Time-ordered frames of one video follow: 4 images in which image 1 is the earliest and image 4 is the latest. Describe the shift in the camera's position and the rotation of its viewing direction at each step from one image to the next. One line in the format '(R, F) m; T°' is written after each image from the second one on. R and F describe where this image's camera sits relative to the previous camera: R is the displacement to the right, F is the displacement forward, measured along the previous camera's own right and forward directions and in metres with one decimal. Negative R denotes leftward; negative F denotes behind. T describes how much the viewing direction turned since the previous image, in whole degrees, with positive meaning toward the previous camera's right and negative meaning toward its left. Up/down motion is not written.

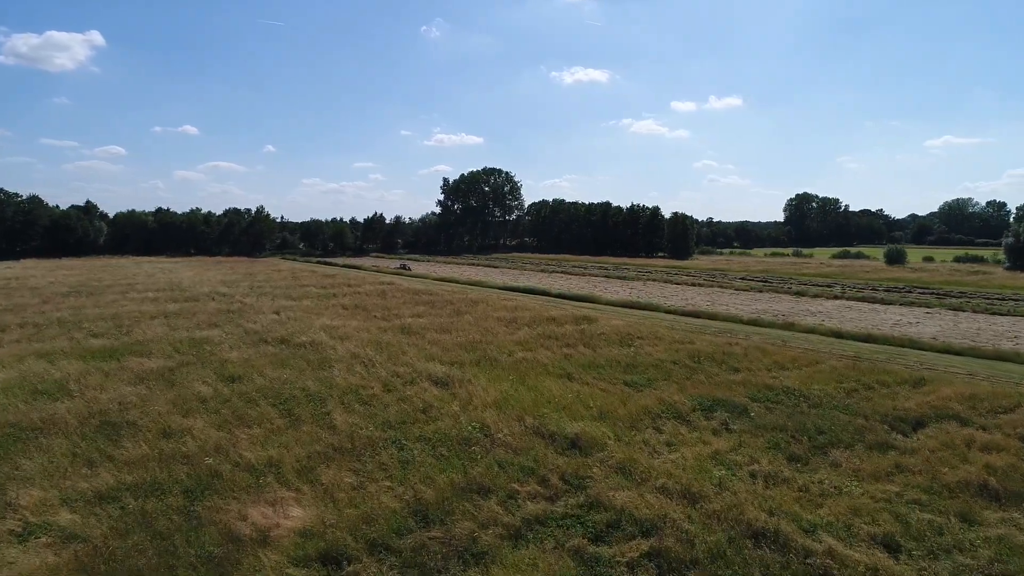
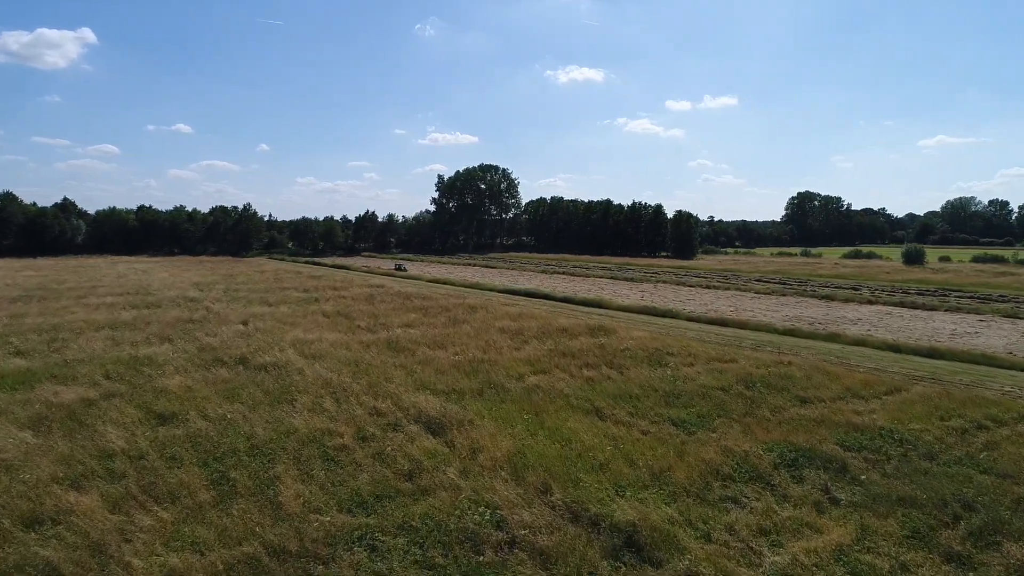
(-0.3, +2.8) m; 0°
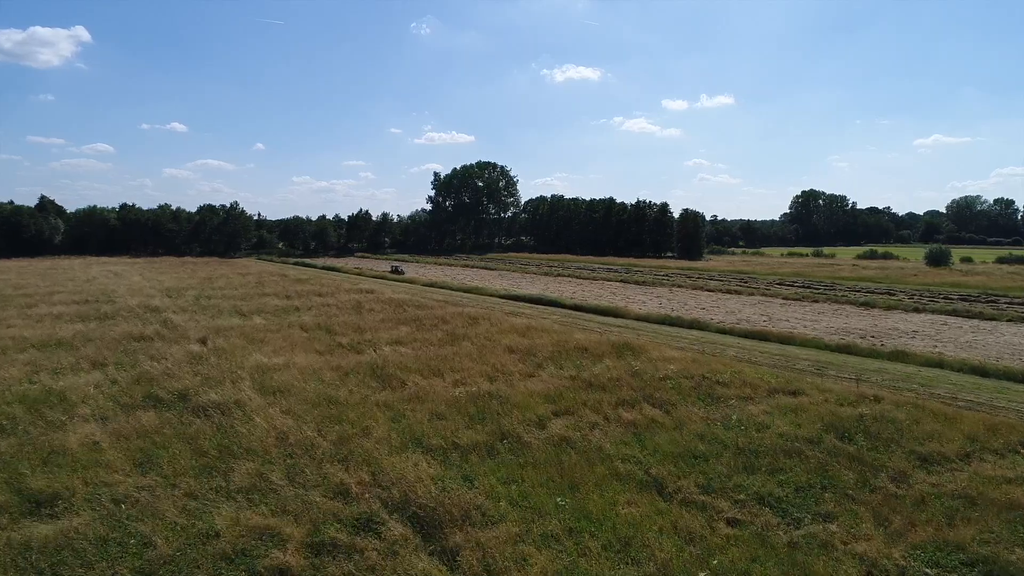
(-0.3, +2.9) m; 0°
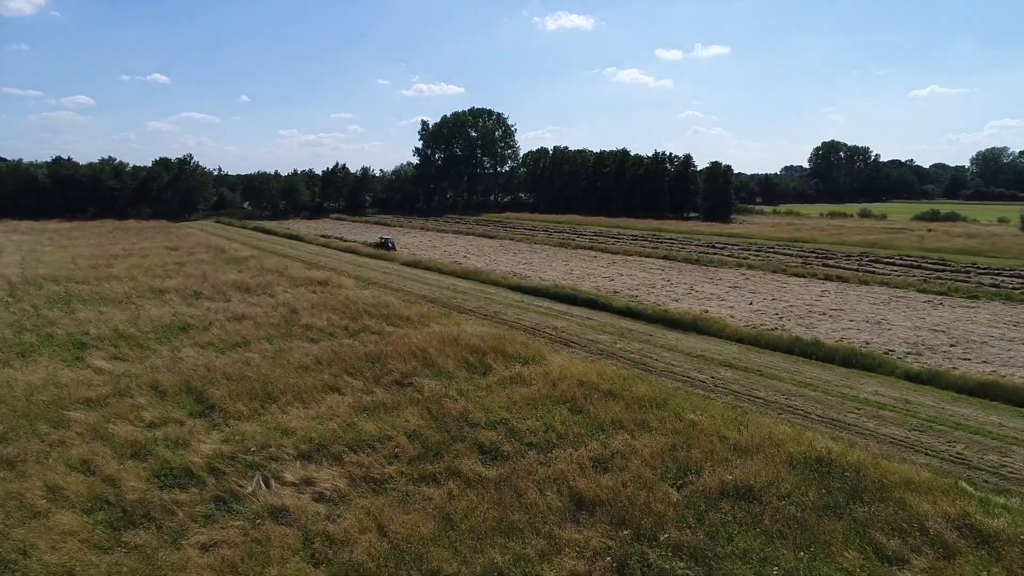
(-0.7, +8.9) m; +1°
